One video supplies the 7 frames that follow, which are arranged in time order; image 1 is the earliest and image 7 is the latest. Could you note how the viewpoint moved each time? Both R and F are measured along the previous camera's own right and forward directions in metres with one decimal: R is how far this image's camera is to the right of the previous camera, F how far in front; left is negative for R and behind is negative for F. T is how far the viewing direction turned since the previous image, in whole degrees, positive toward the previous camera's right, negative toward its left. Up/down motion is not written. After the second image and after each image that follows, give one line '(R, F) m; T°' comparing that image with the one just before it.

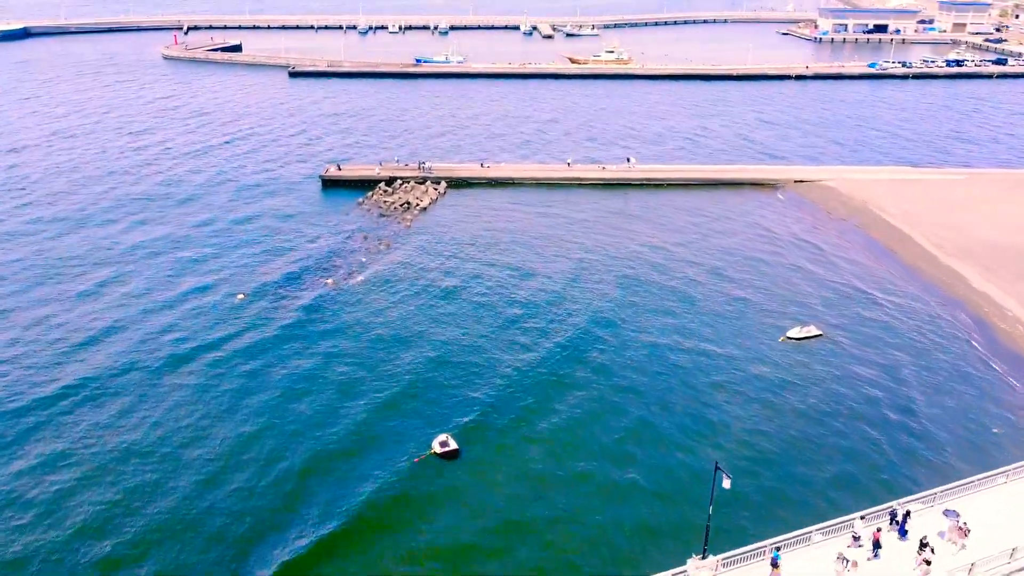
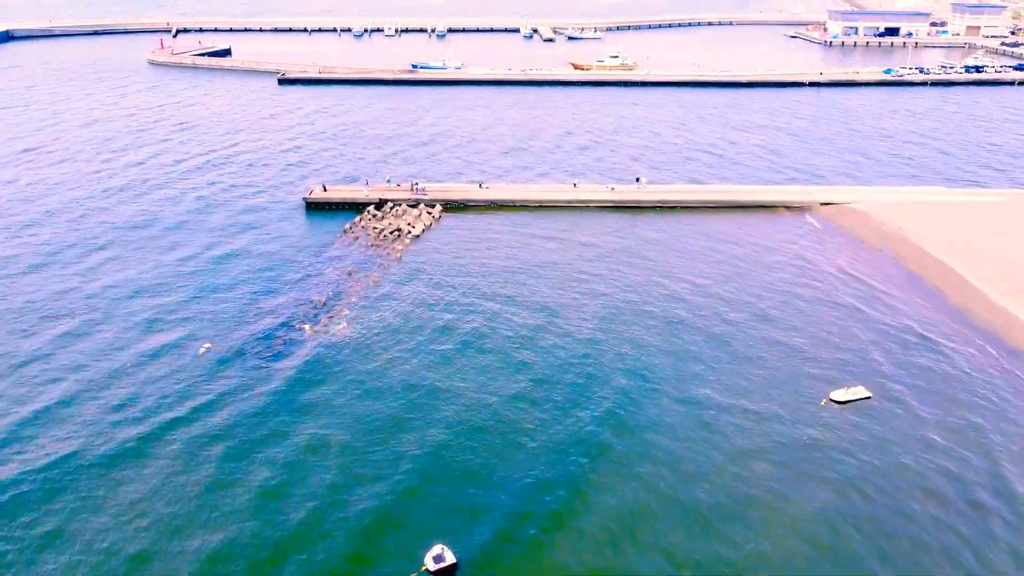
(-0.5, +6.1) m; 0°
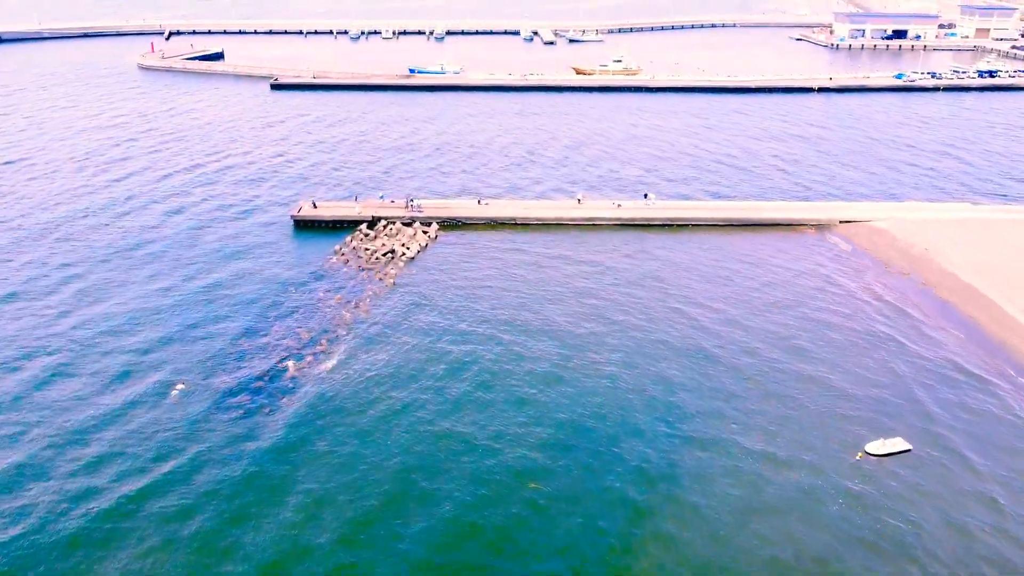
(-0.1, +4.0) m; 0°
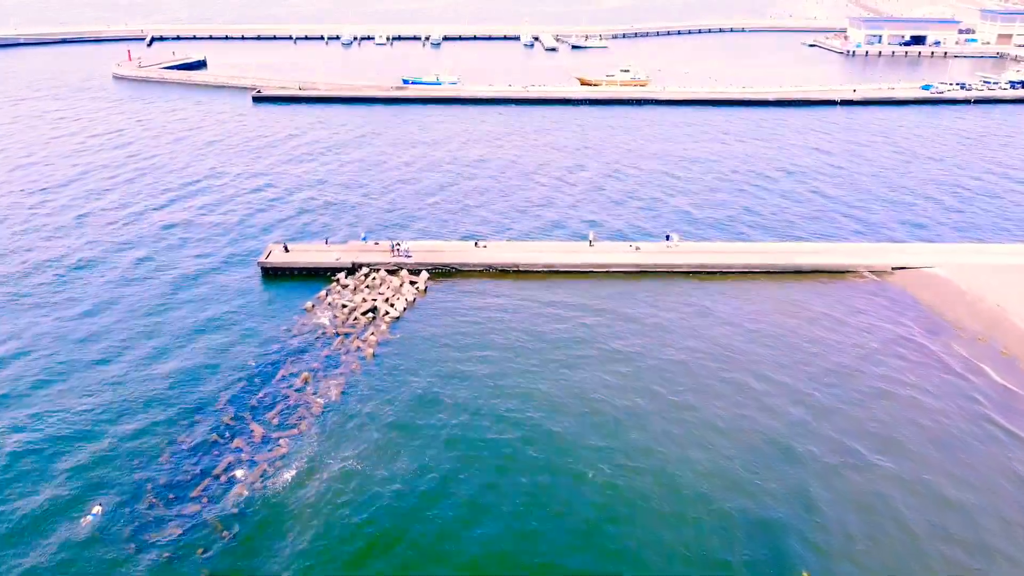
(-0.2, +8.8) m; 0°
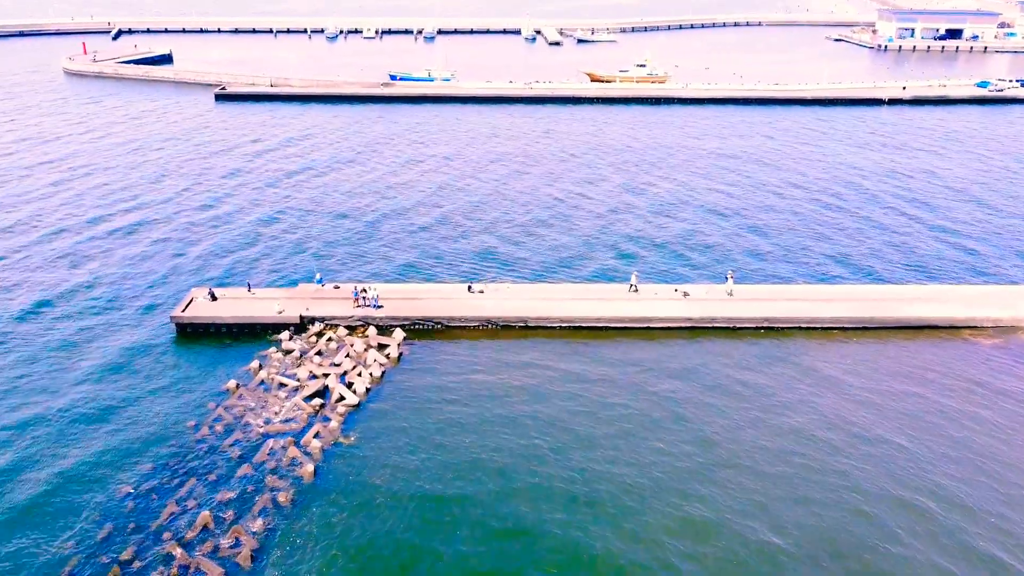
(-0.4, +14.9) m; 0°
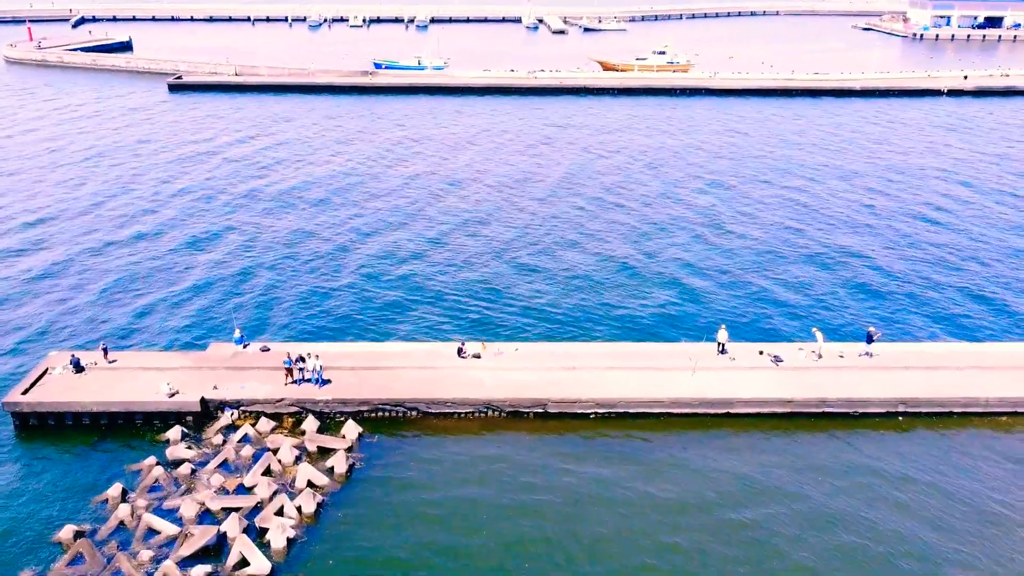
(-0.5, +14.0) m; 0°
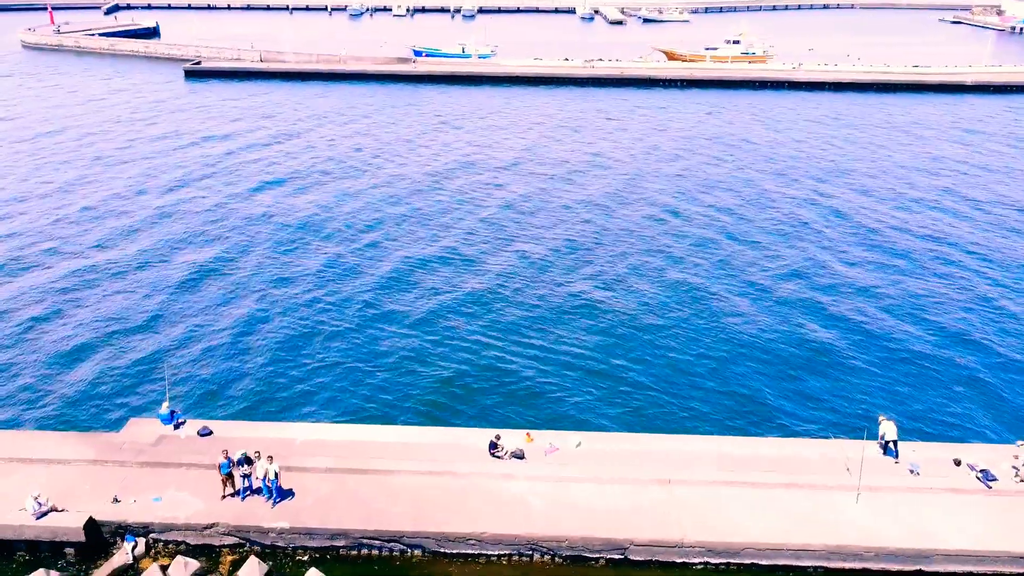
(-0.5, +10.3) m; -3°
